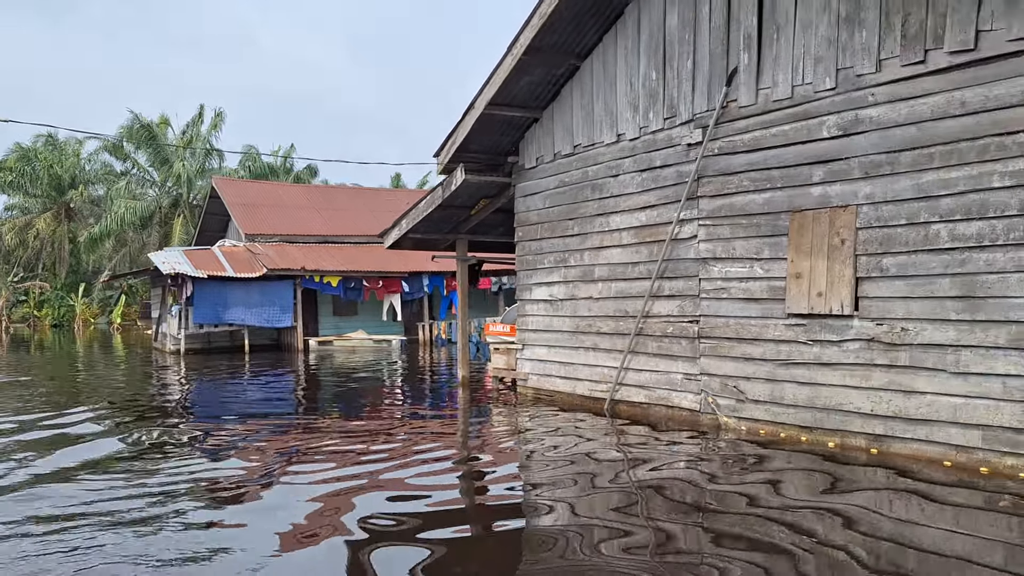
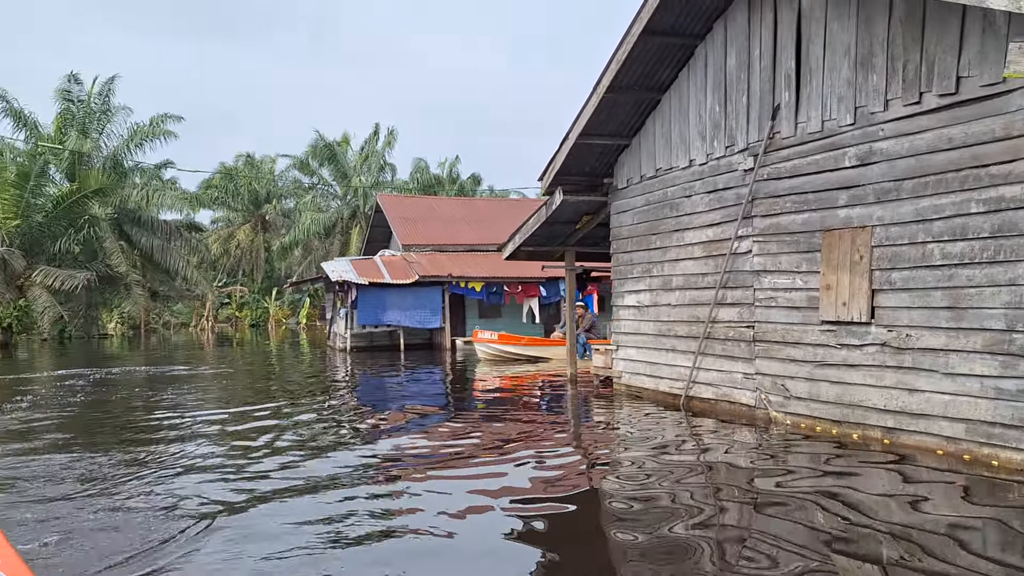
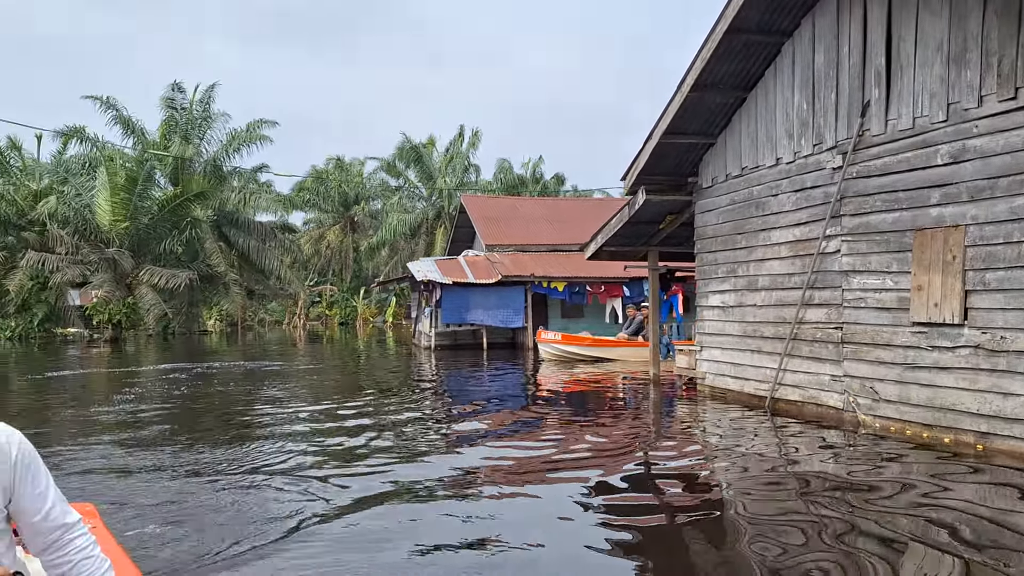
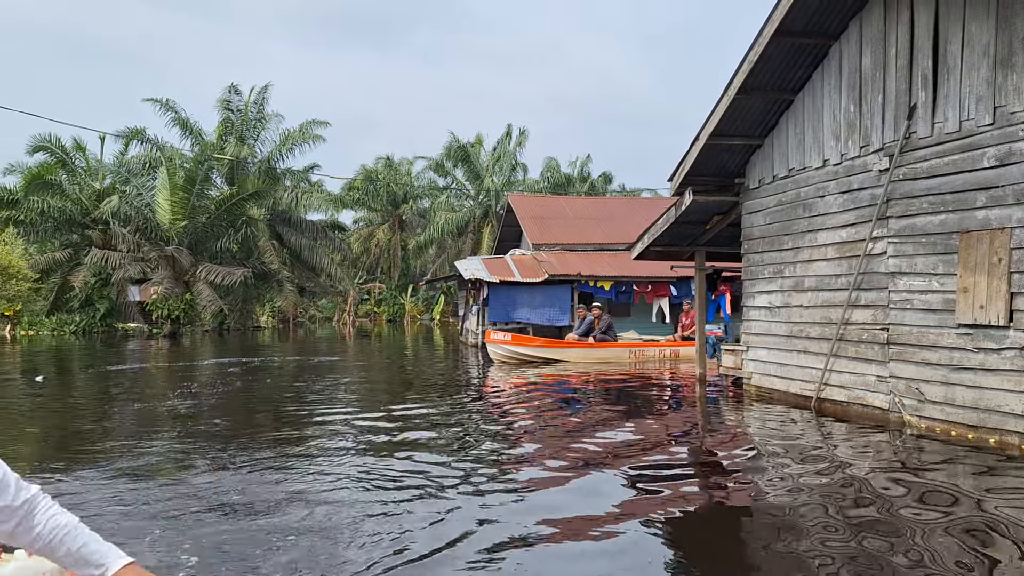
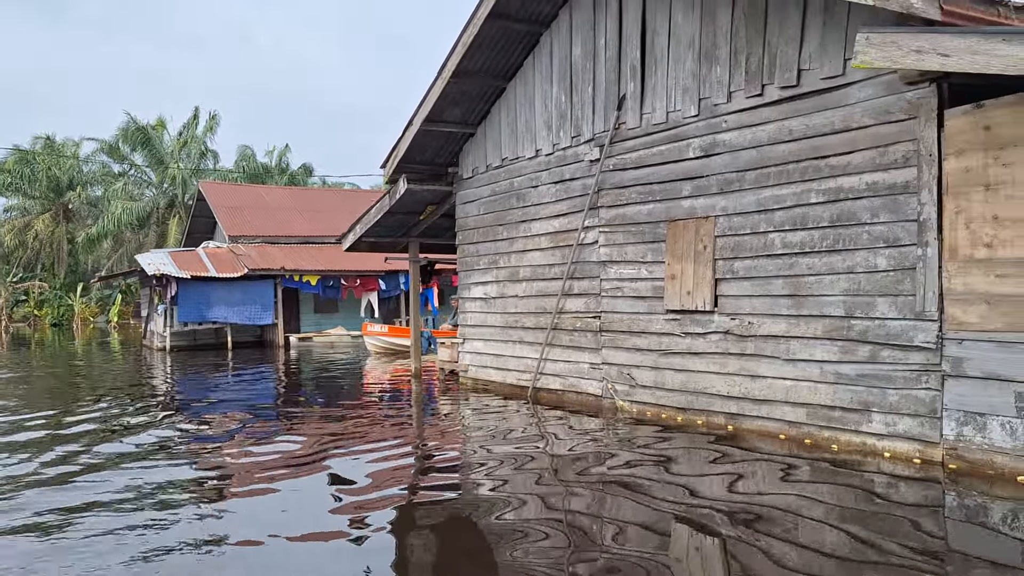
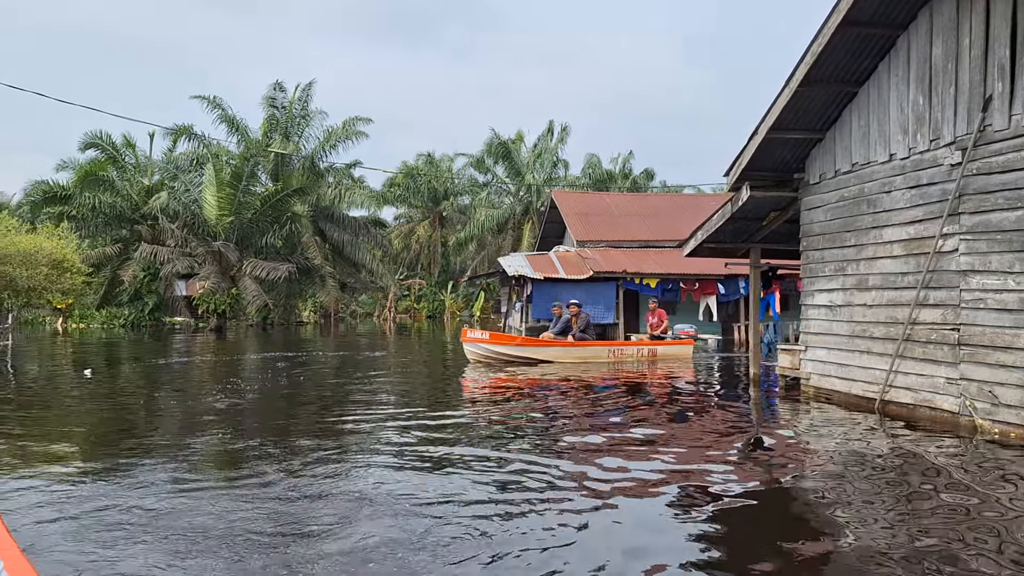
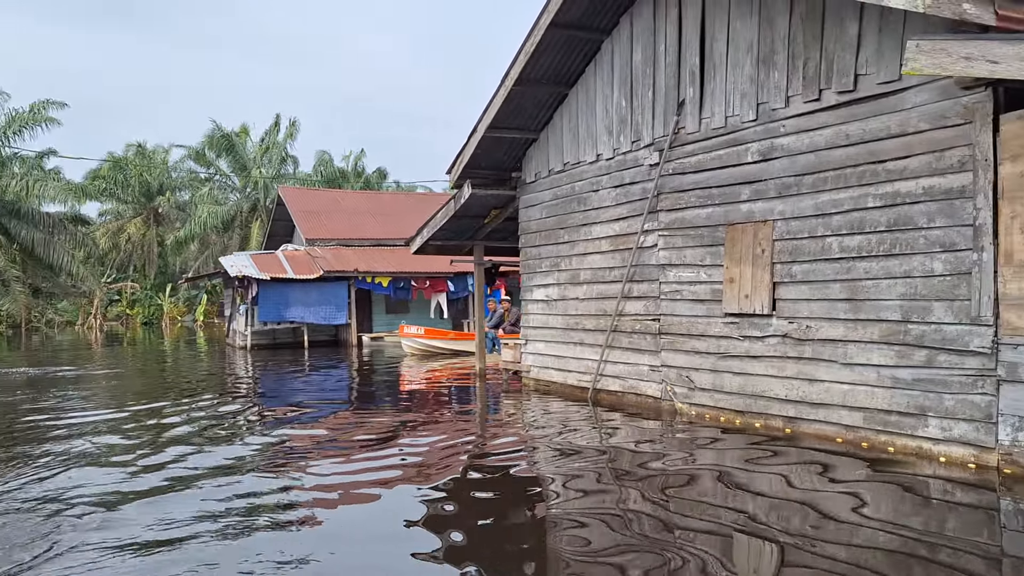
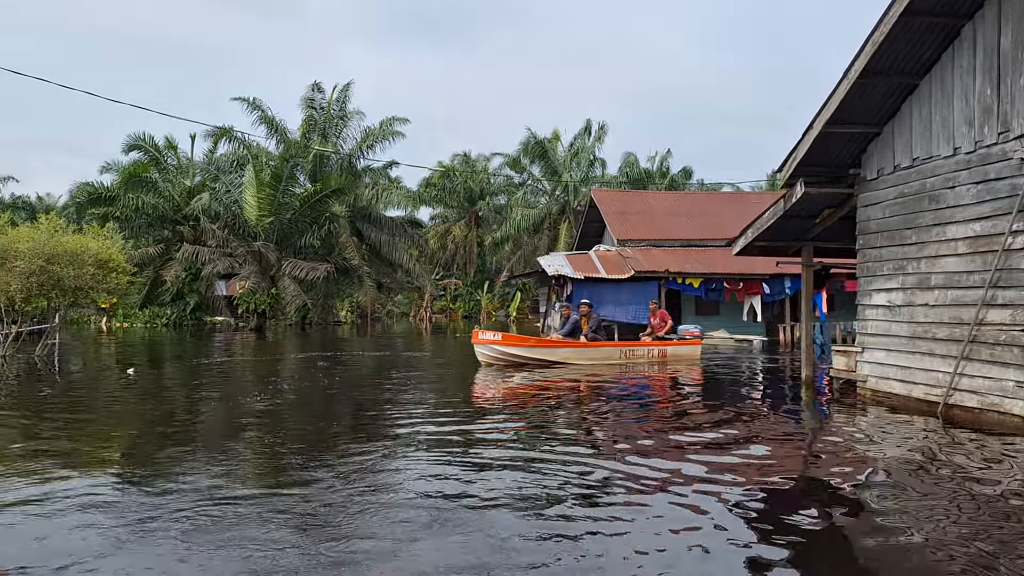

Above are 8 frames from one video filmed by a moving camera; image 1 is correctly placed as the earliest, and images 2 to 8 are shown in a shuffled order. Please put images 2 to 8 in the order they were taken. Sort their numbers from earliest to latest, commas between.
5, 7, 2, 3, 4, 6, 8
